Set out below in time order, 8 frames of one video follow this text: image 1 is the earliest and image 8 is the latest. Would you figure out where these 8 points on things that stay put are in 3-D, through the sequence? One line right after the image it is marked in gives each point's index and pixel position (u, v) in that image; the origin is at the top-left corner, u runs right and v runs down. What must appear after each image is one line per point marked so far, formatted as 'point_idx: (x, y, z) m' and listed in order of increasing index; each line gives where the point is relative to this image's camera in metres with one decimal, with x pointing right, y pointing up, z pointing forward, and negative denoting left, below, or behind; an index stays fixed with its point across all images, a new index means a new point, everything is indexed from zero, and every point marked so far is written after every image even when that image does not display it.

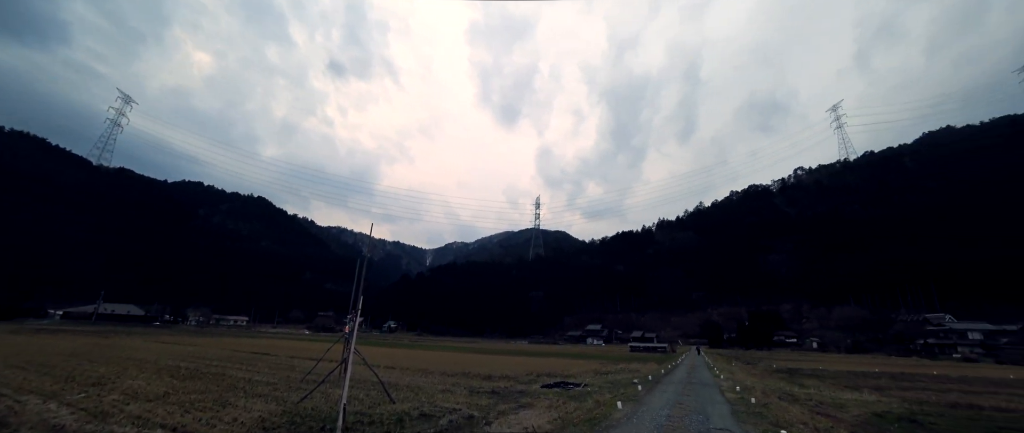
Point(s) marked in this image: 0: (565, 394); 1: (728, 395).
0: (+1.9, -6.7, +16.3) m
1: (+7.7, -6.5, +16.0) m
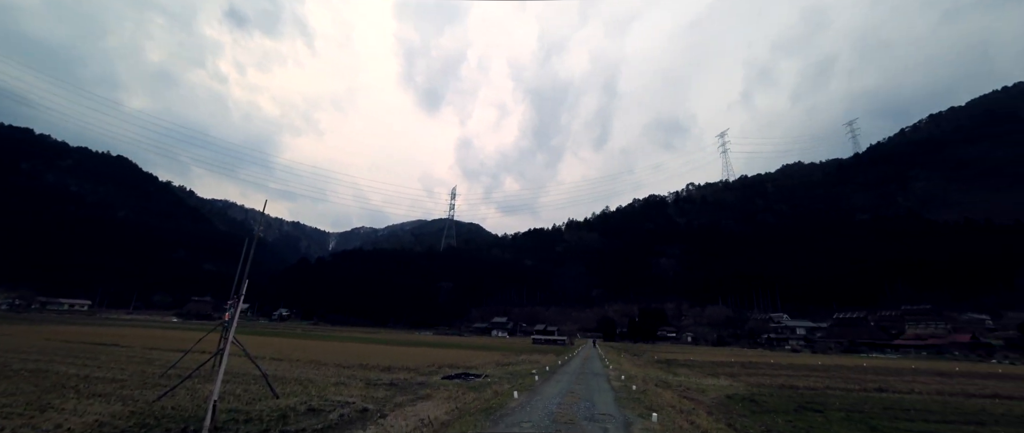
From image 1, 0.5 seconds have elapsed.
0: (-1.8, -6.4, +16.5) m
1: (+3.9, -6.6, +17.3) m
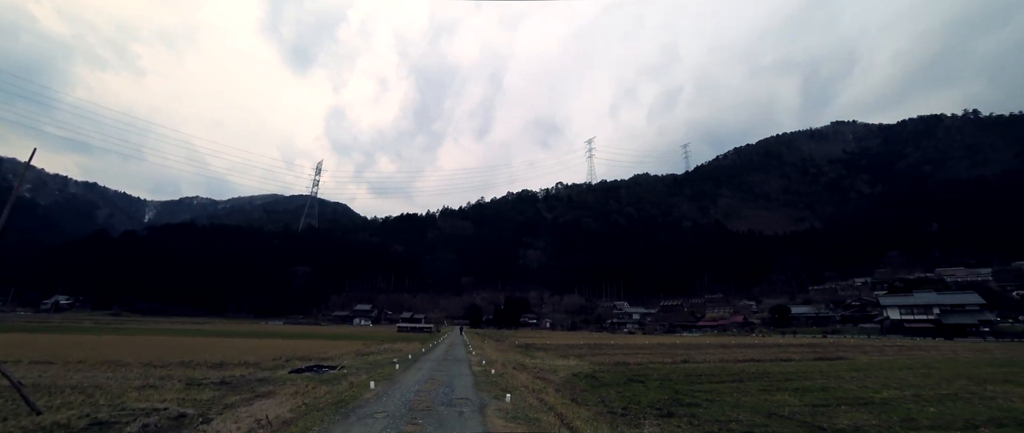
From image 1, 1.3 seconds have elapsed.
0: (-6.8, -5.7, +15.4) m
1: (-1.5, -6.2, +17.8) m
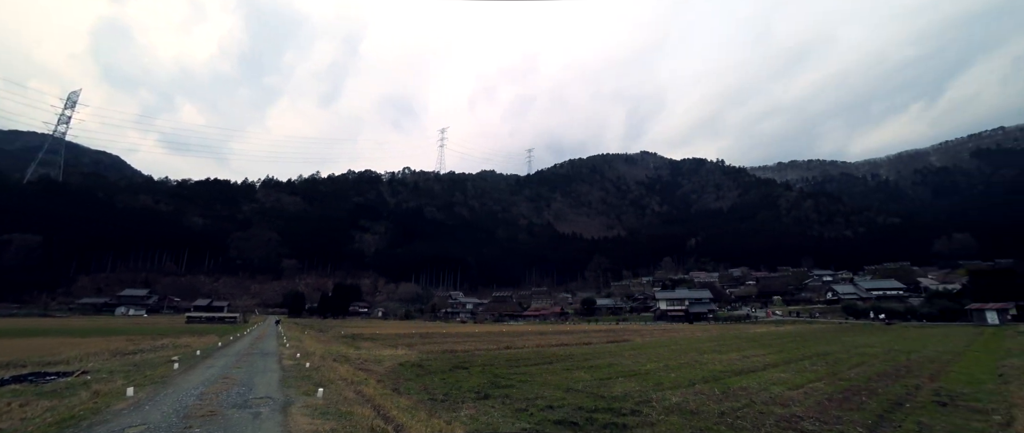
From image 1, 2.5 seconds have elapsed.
0: (-12.3, -4.3, +12.1) m
1: (-8.2, -5.3, +16.1) m
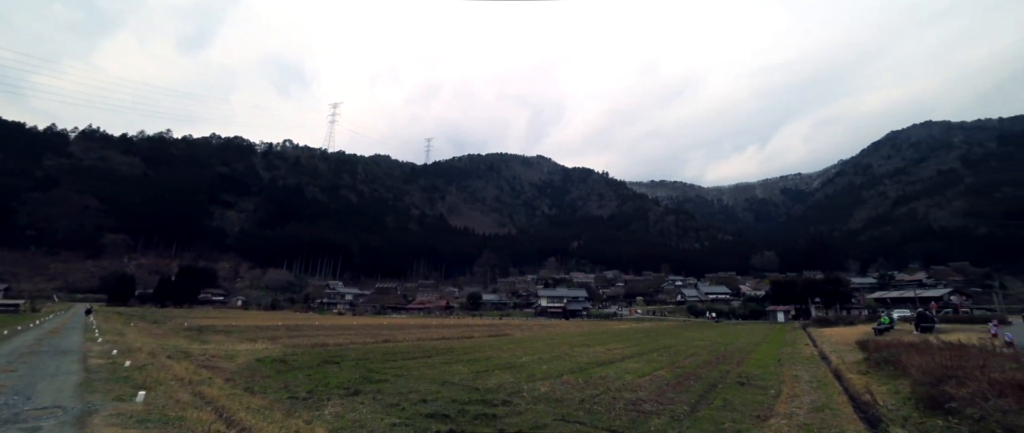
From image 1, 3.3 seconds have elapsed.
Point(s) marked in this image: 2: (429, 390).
0: (-15.2, -2.9, +8.6) m
1: (-12.3, -4.2, +13.5) m
2: (-2.9, -6.0, +15.2) m
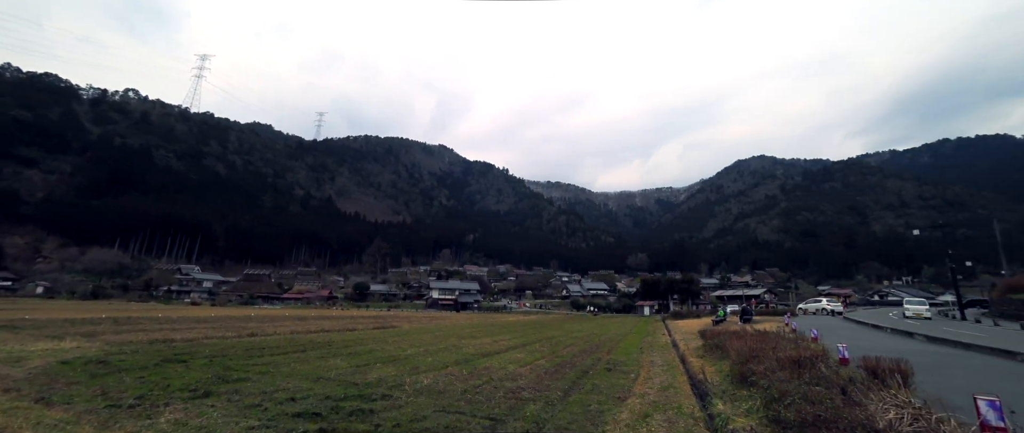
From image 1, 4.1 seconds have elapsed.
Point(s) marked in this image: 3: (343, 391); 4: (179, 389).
0: (-16.9, -1.7, +4.5) m
1: (-15.3, -2.9, +10.0) m
2: (-6.7, -5.4, +13.8) m
3: (-5.3, -5.5, +13.7) m
4: (-7.5, -3.9, +9.8) m
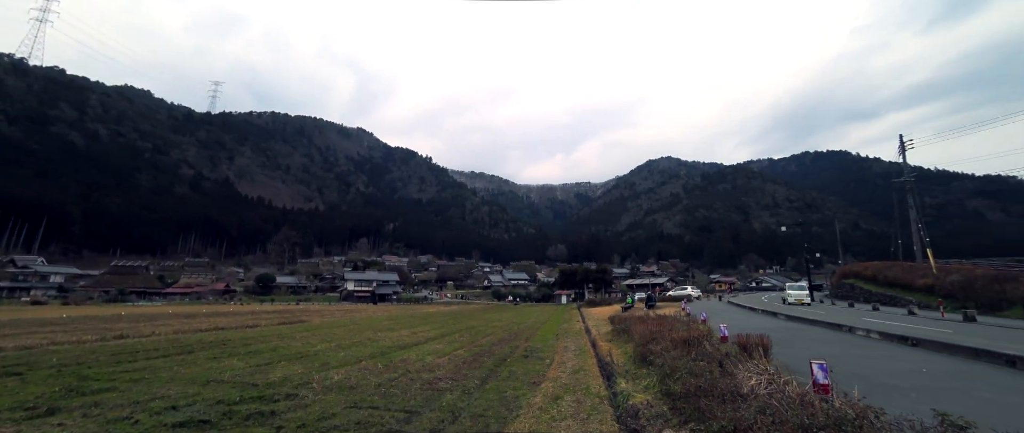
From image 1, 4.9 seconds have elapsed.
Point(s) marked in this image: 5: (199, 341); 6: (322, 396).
0: (-17.4, -1.2, +1.0) m
1: (-16.8, -2.4, +6.7) m
2: (-9.1, -4.9, +12.0) m
3: (-7.7, -5.1, +12.2) m
4: (-9.1, -3.5, +7.9) m
5: (-14.1, -5.7, +19.8) m
6: (-5.2, -5.2, +11.9) m
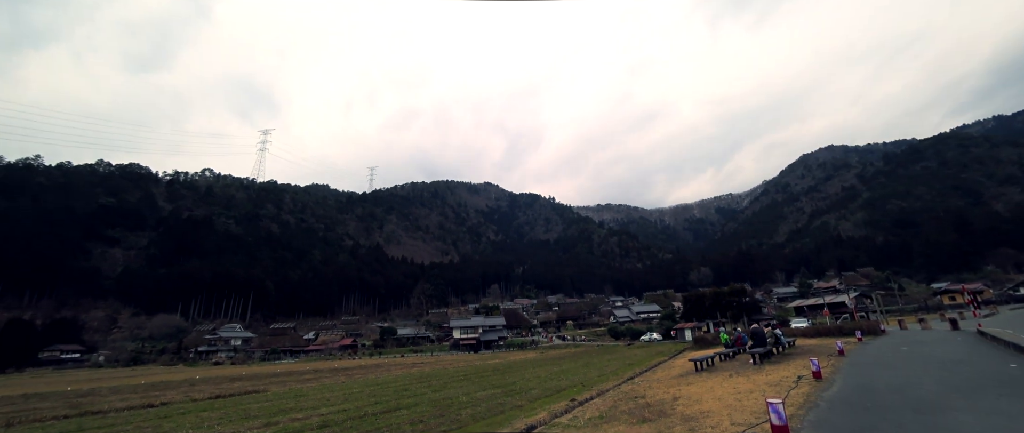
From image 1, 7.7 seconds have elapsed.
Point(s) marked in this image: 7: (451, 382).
0: (-22.2, -2.7, +0.1) m
1: (-19.8, -4.2, +5.2) m
2: (-10.5, -5.8, +7.8) m
3: (-9.1, -5.8, +7.5) m
4: (-11.9, -4.1, +4.0) m
5: (-12.8, -7.8, +16.6) m
6: (-6.9, -5.5, +6.6) m
7: (-2.9, -8.8, +22.1) m
